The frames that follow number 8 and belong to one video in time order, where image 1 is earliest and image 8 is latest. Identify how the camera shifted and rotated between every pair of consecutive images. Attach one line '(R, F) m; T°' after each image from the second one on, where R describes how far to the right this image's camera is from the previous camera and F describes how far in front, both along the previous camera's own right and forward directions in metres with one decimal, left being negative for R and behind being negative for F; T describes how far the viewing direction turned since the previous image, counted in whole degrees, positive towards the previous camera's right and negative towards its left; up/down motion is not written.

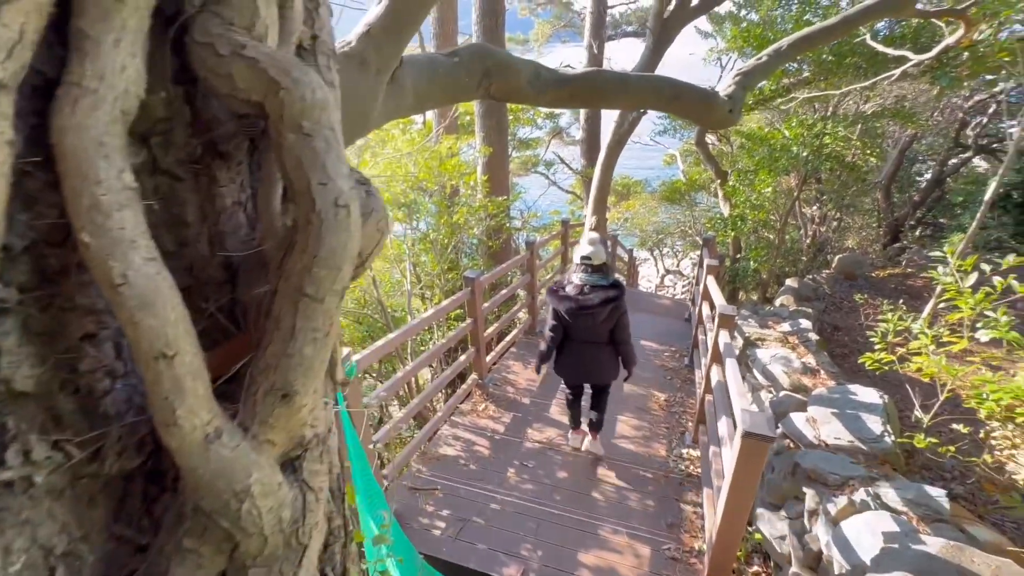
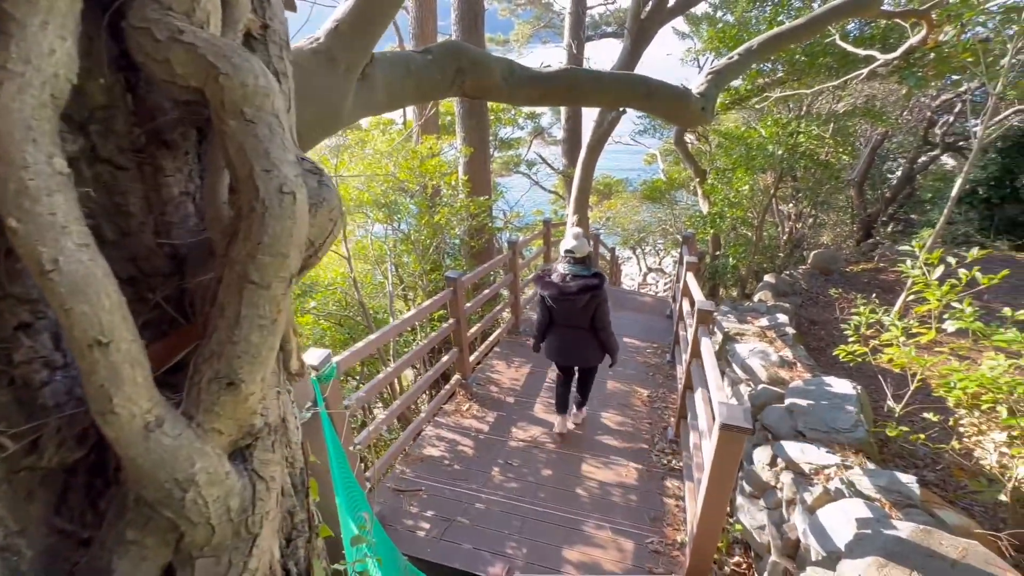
(0.0, 0.0) m; +2°
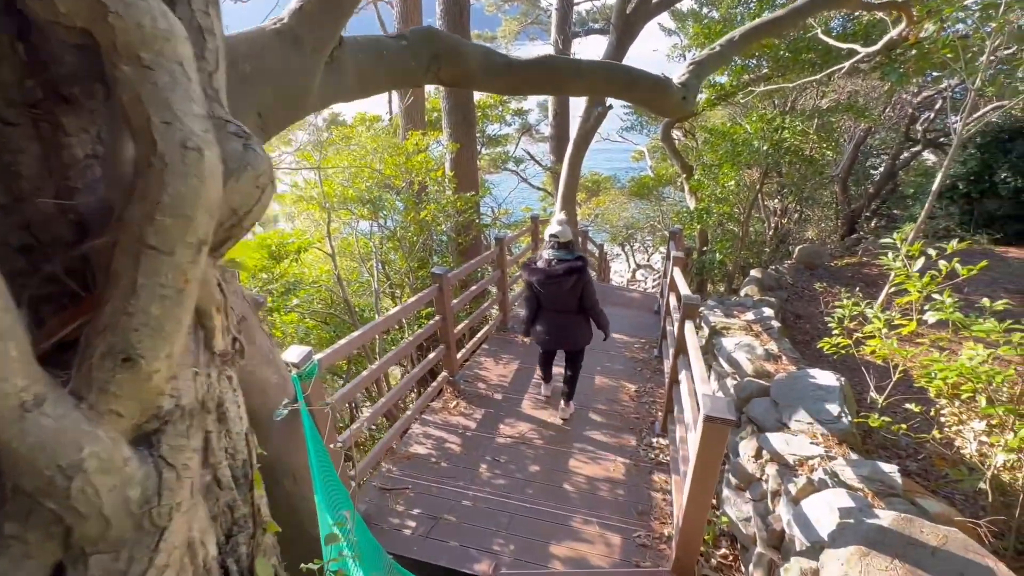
(0.0, 0.0) m; +1°
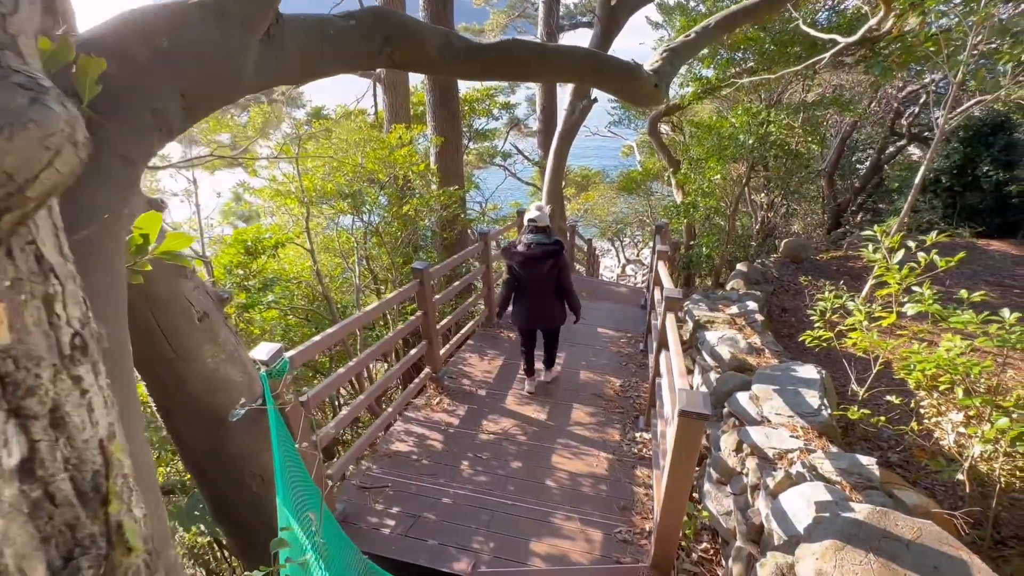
(+0.1, 0.0) m; +1°
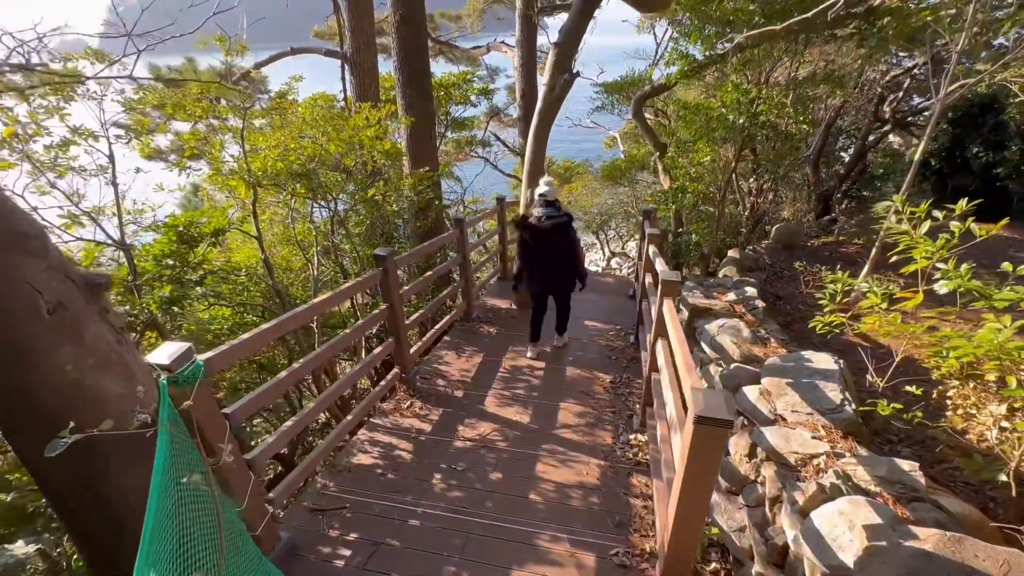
(+0.1, +0.4) m; +2°
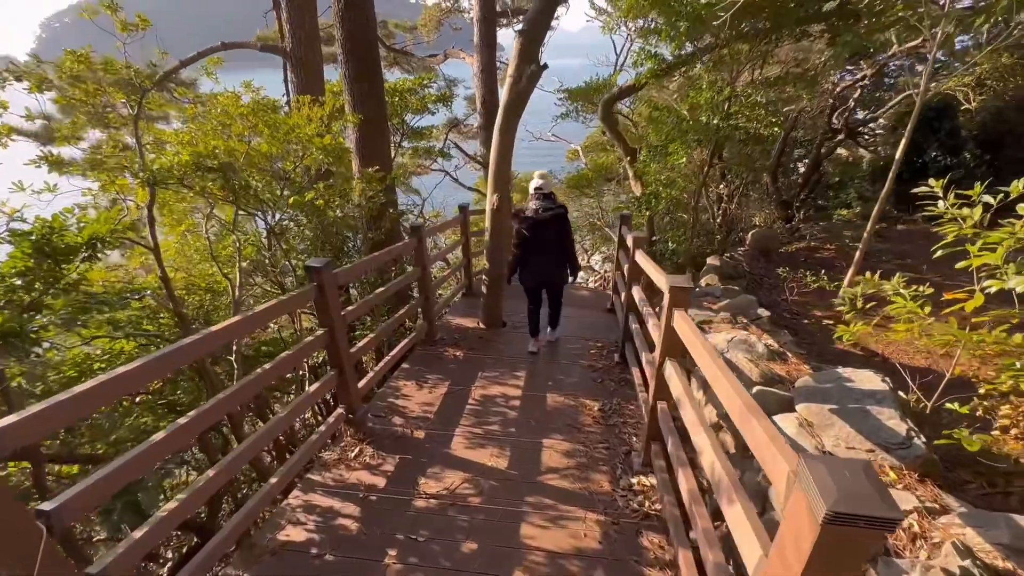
(0.0, +0.6) m; +4°
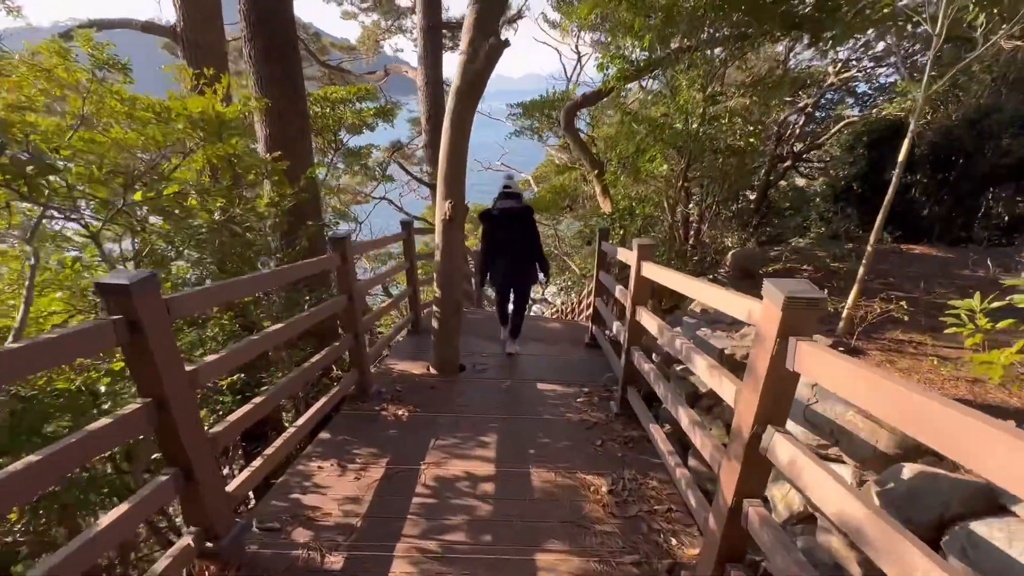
(-0.1, +1.1) m; +6°
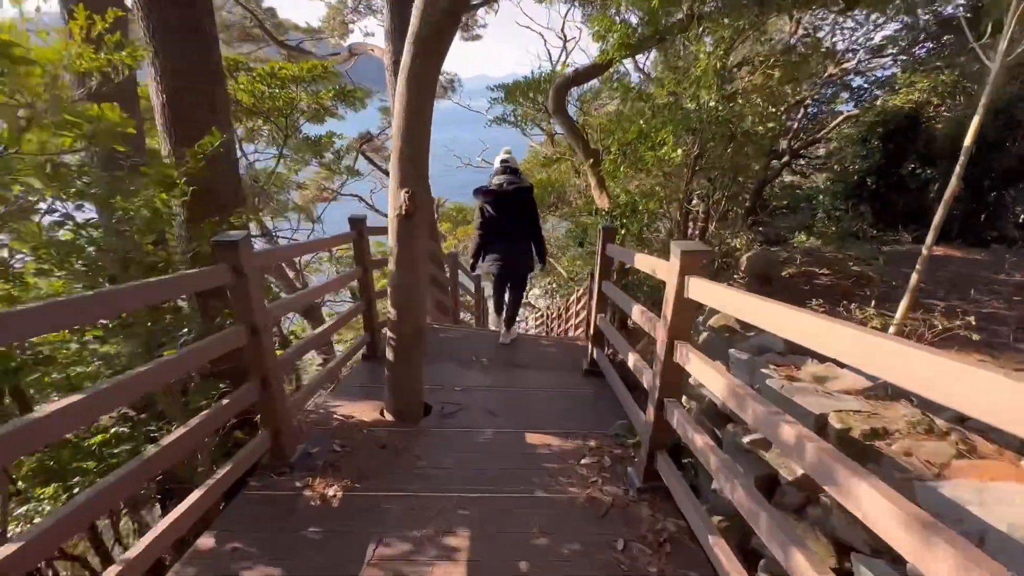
(0.0, +1.0) m; +2°
